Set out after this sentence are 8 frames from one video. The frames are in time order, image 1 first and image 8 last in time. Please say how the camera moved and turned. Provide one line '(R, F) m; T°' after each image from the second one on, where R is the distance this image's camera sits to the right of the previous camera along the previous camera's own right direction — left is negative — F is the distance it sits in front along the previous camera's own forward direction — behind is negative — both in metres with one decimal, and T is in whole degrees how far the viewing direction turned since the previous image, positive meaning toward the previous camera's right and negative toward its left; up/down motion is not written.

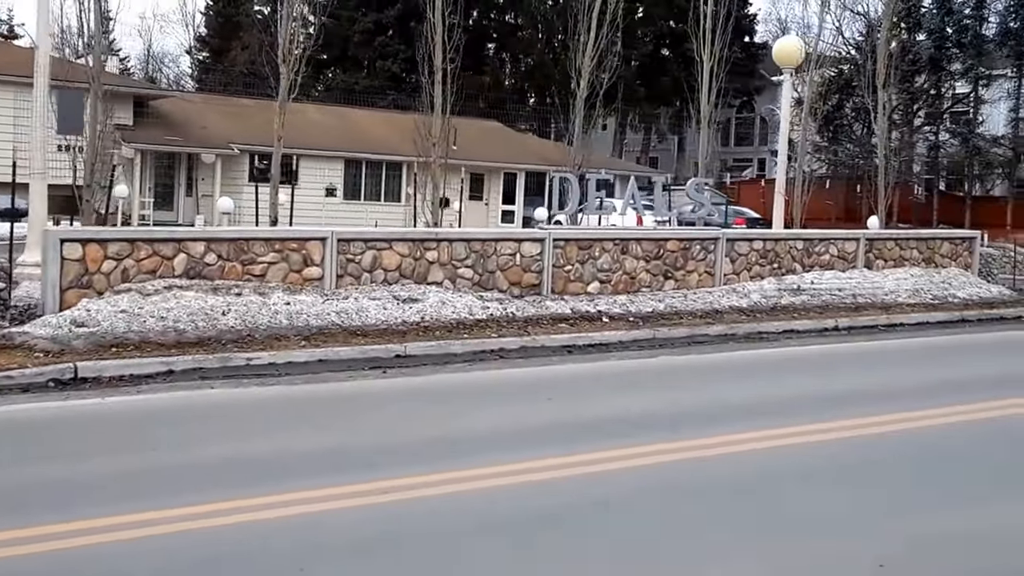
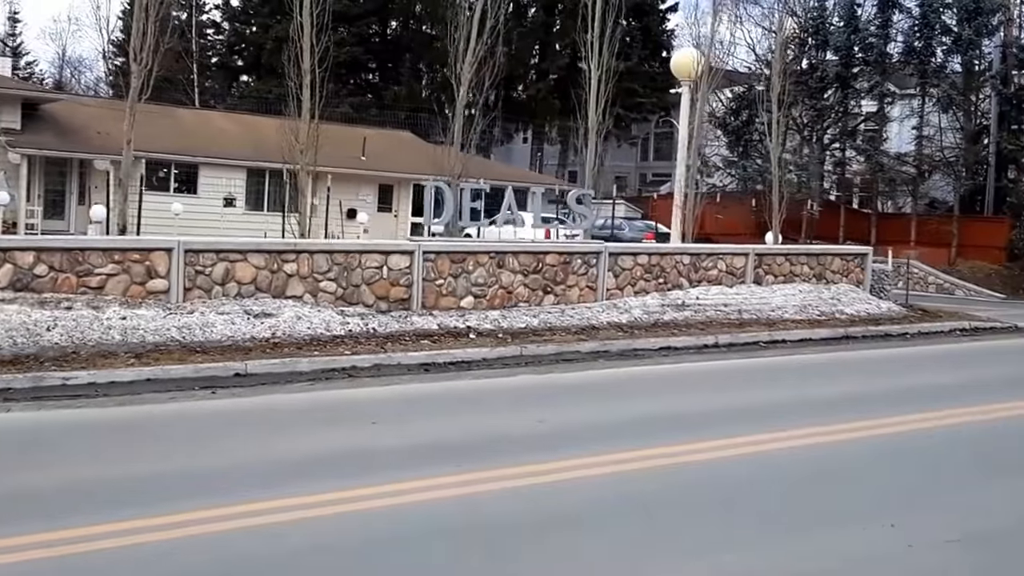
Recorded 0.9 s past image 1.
(+1.0, +0.5) m; +4°
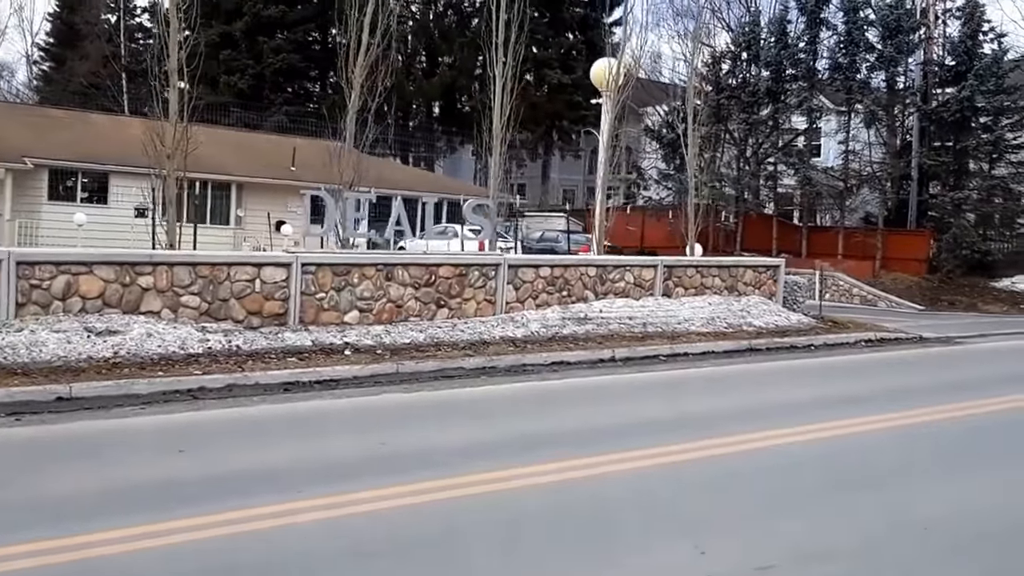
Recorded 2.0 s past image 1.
(+1.1, +0.6) m; +2°
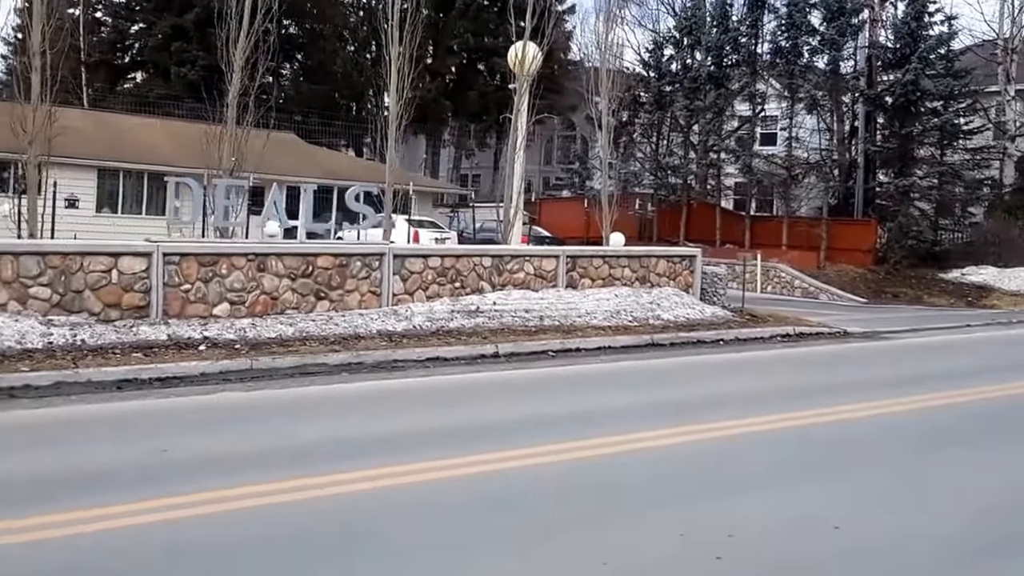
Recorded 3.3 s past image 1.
(+1.6, +0.7) m; 0°
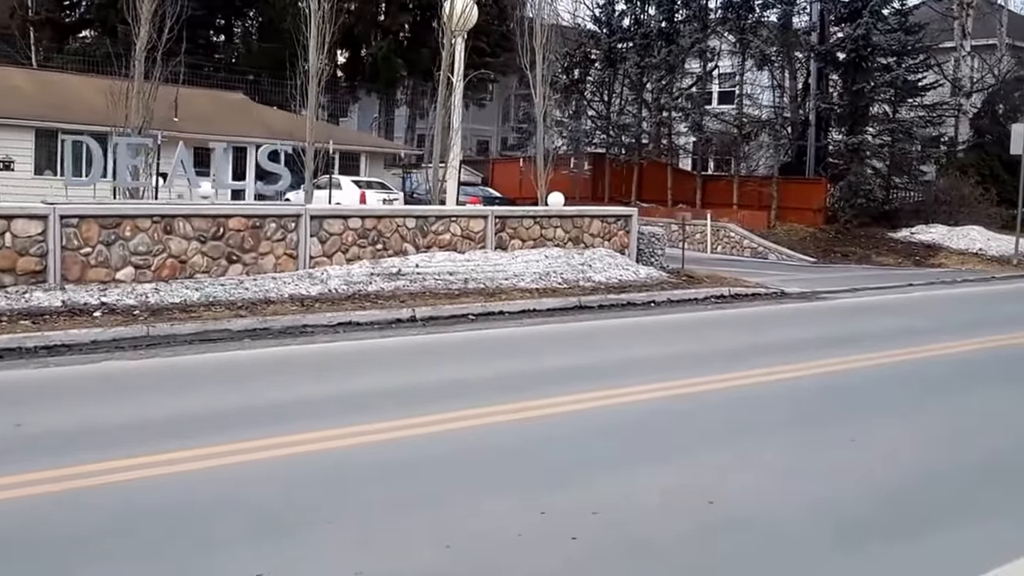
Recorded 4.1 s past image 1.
(+0.8, +0.4) m; +1°
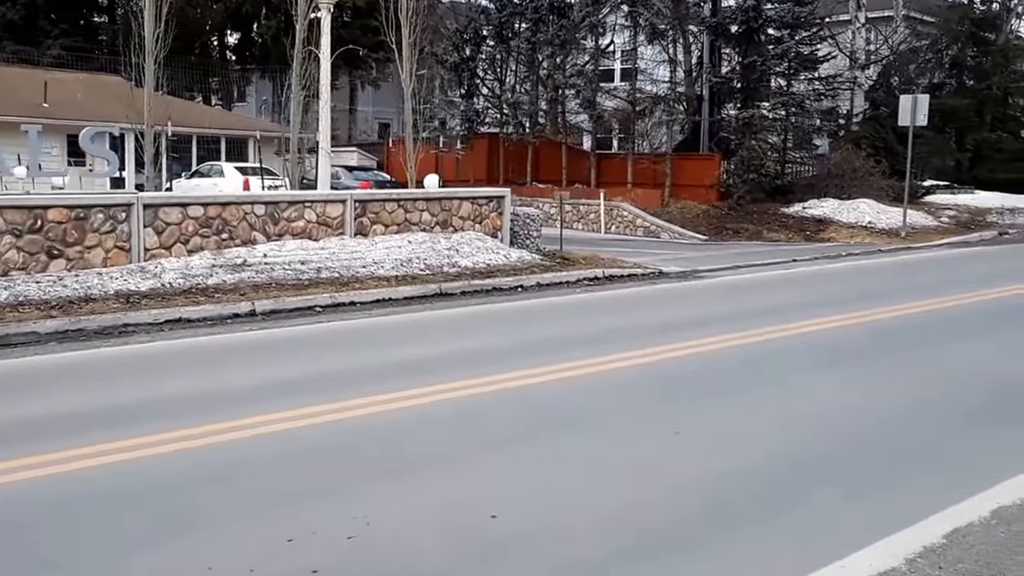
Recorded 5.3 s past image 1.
(+1.1, +0.7) m; +4°
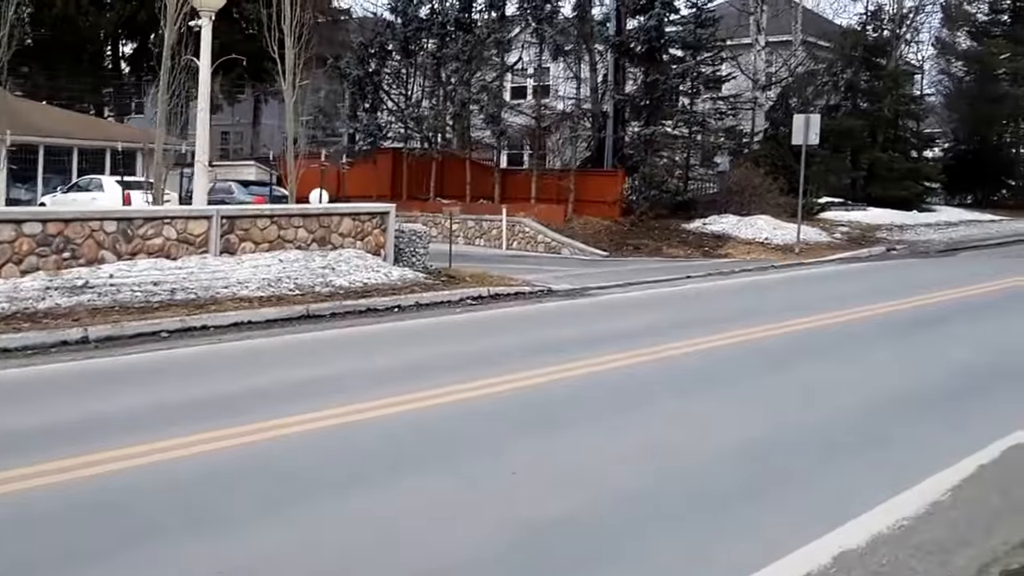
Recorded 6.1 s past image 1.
(+0.7, +0.6) m; +4°
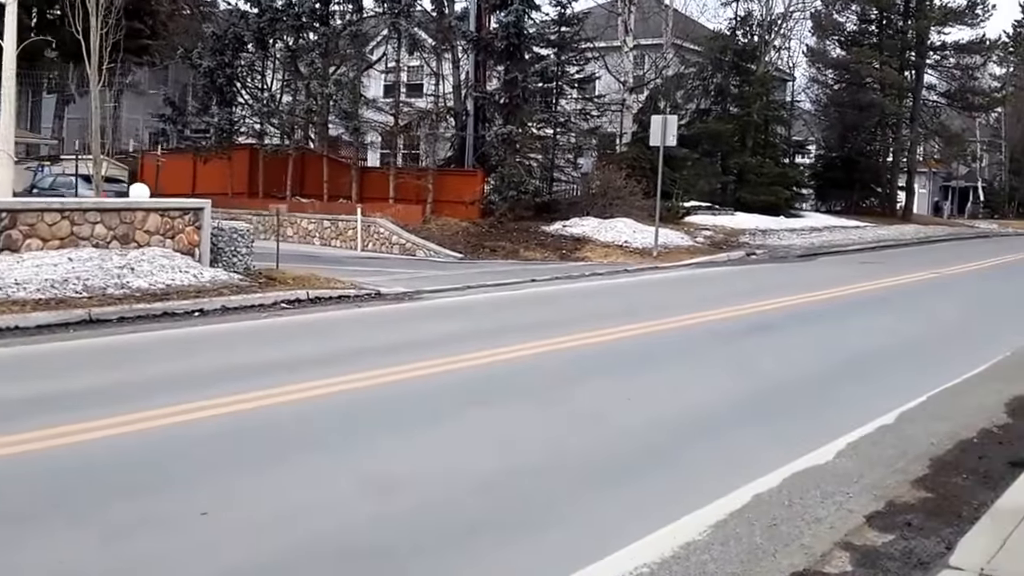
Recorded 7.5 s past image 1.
(+0.9, +0.8) m; +6°
